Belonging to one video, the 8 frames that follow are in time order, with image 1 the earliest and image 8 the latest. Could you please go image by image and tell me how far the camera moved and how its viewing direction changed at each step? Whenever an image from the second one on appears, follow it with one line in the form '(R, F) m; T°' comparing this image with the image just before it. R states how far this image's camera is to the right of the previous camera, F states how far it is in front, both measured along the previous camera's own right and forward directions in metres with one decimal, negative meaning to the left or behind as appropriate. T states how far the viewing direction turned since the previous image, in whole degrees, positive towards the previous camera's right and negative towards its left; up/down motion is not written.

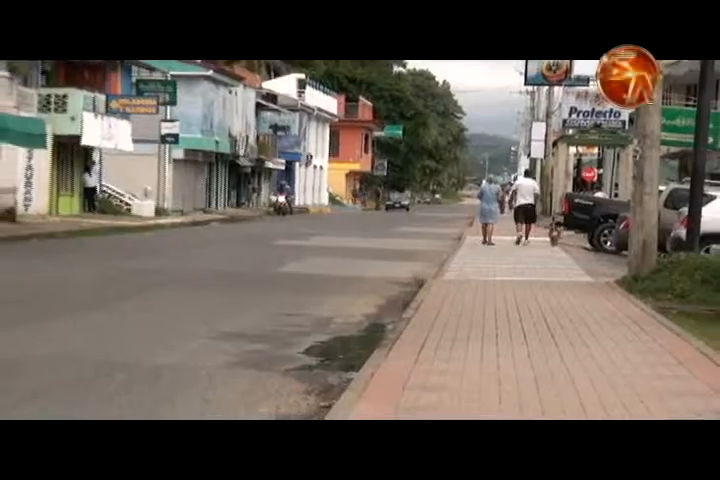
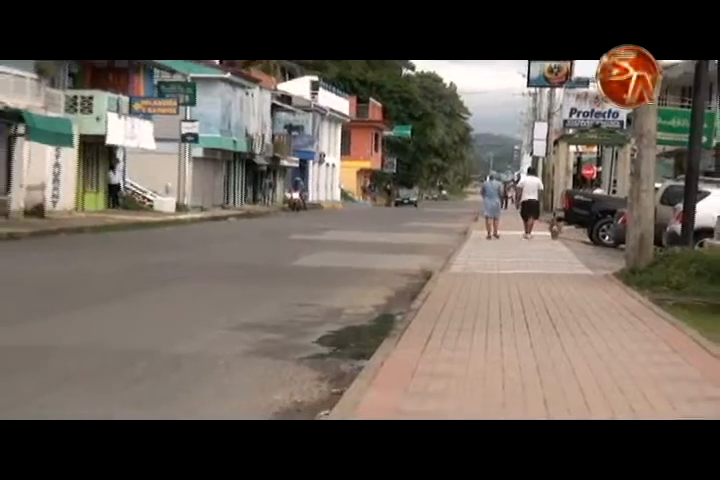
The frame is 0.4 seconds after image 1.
(0.0, -0.4) m; 0°
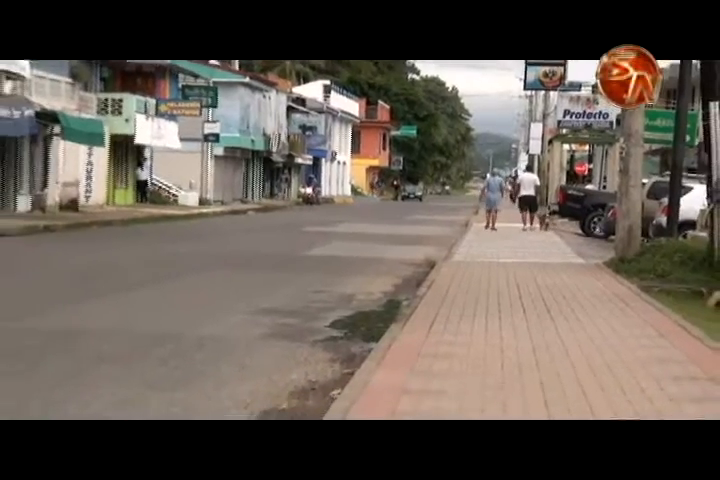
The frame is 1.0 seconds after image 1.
(0.0, -0.6) m; 0°
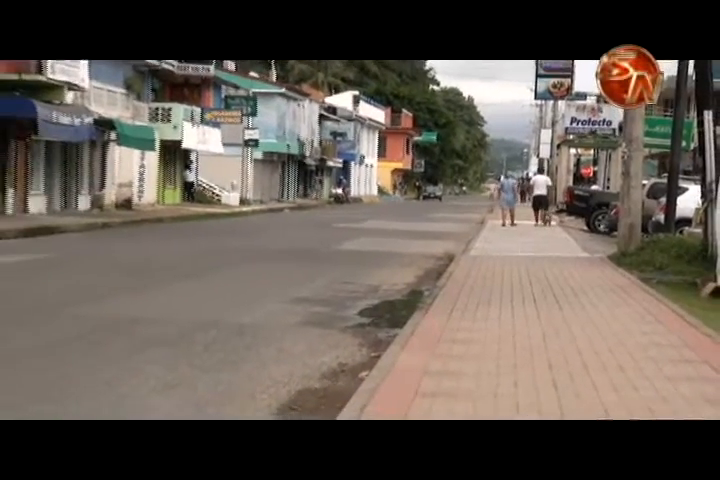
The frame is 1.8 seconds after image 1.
(0.0, -0.9) m; -1°
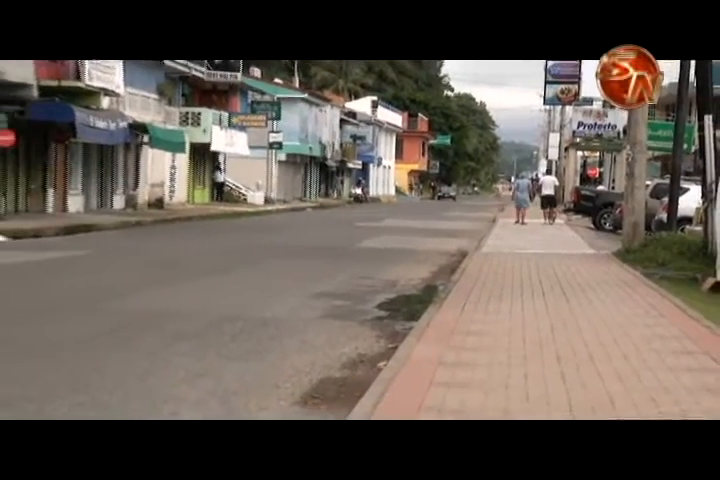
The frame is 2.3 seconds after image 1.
(0.0, -0.5) m; -1°
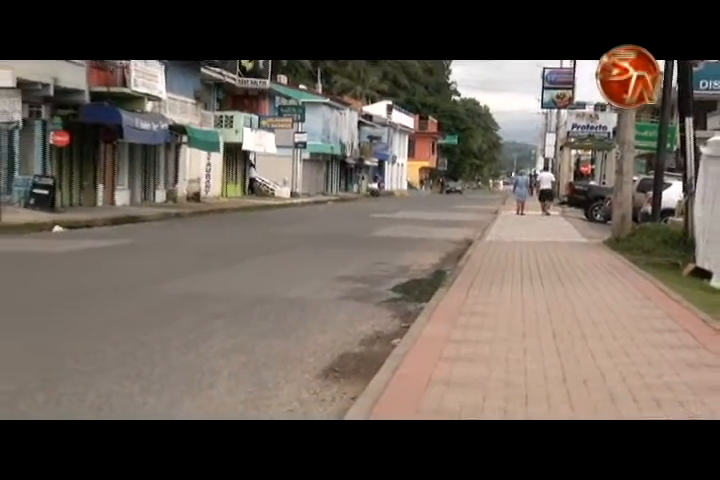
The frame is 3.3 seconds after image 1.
(0.0, -1.1) m; -1°
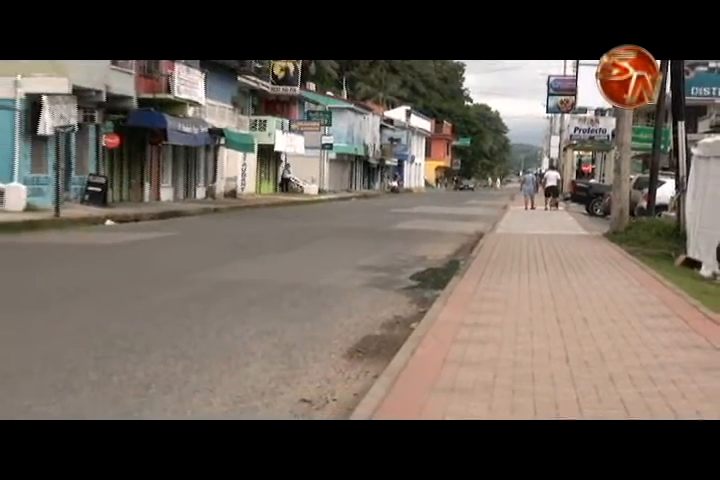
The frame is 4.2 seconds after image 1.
(0.0, -1.1) m; -1°
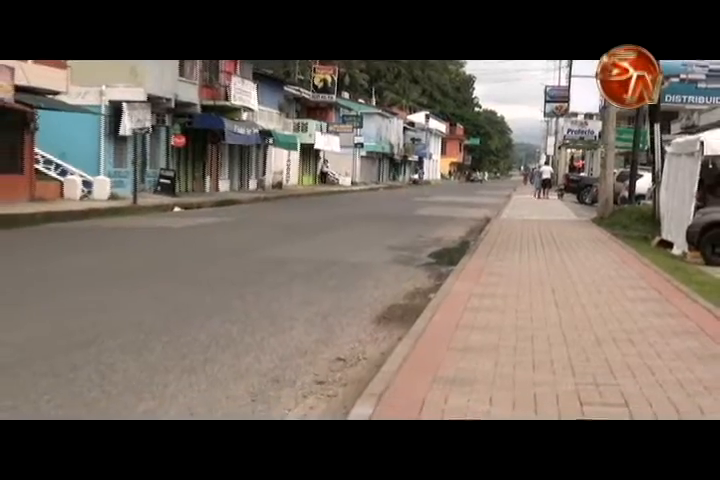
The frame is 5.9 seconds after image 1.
(-0.1, -2.2) m; -1°
